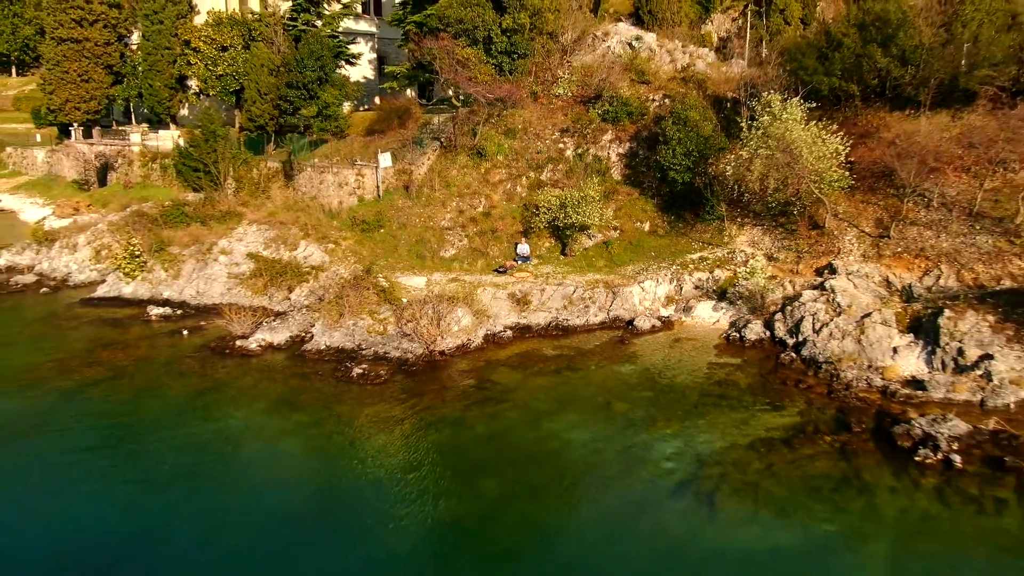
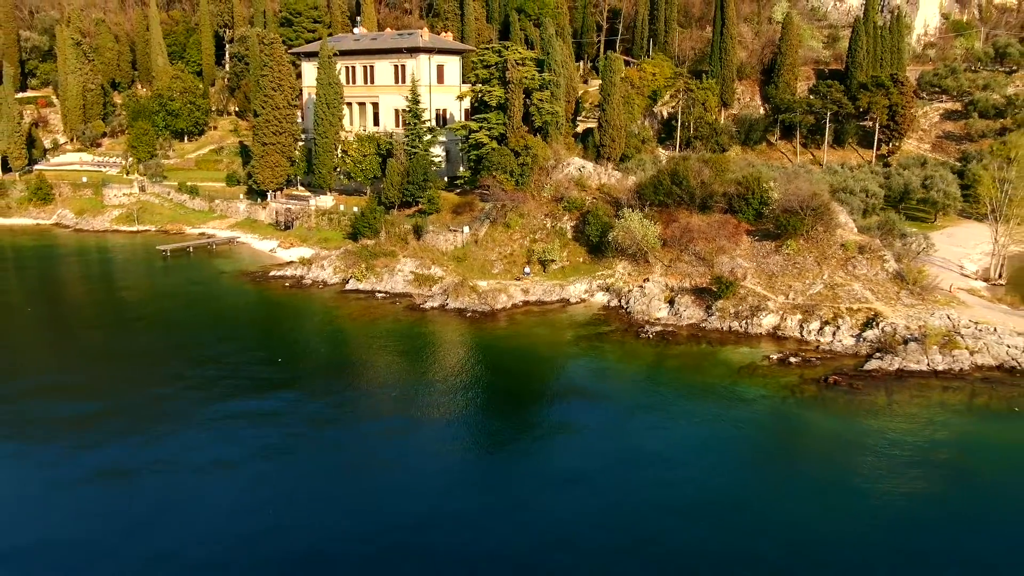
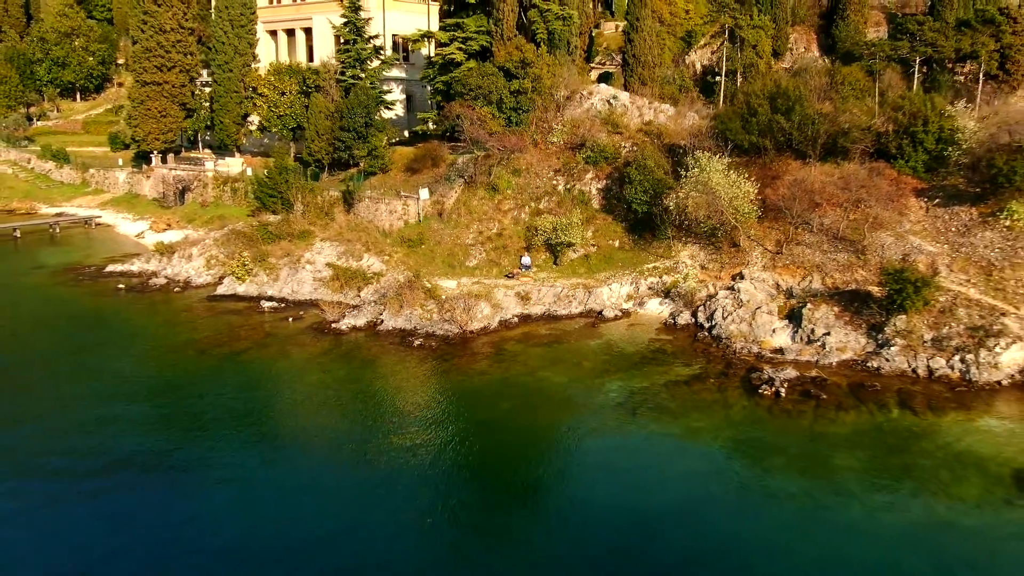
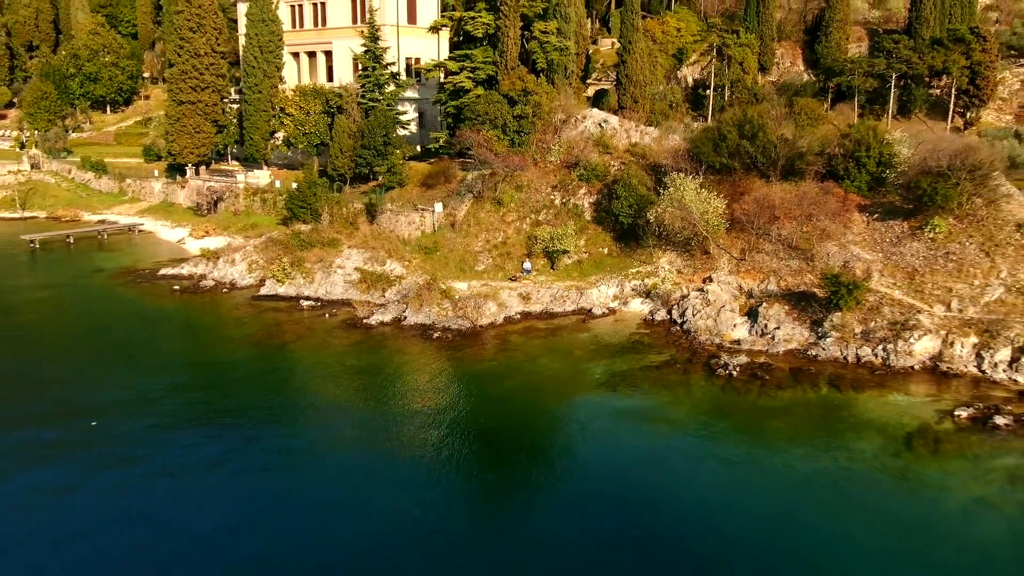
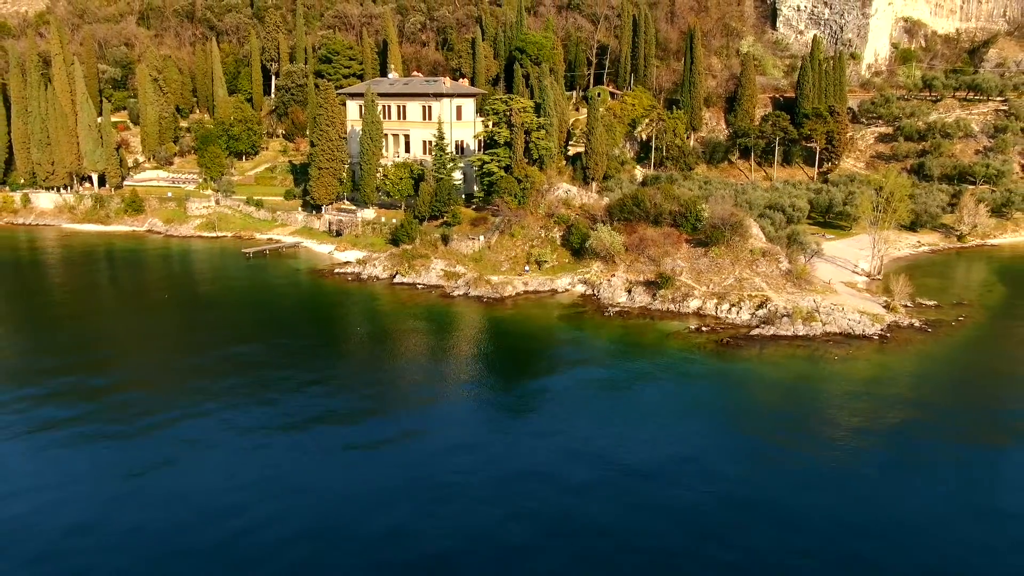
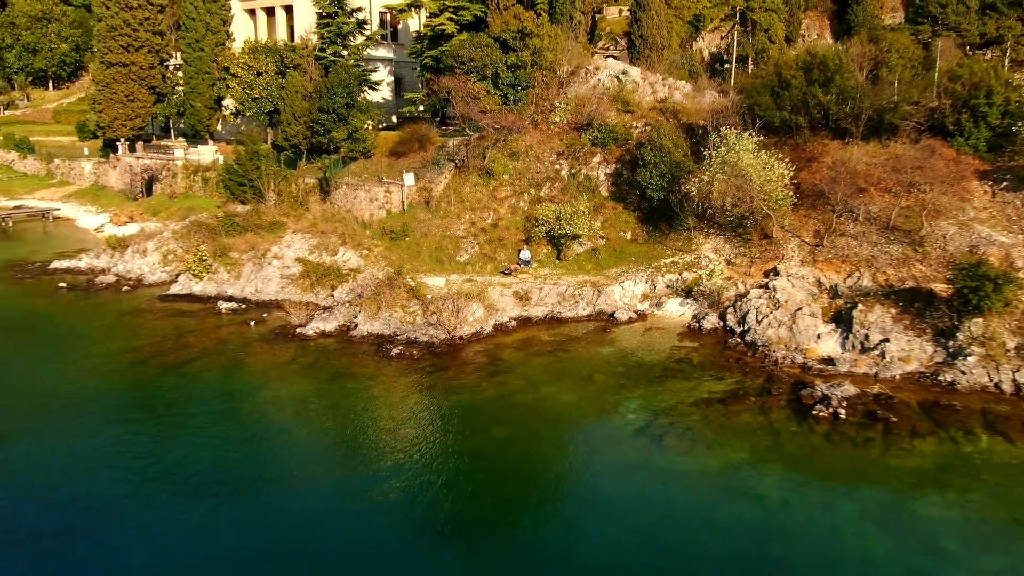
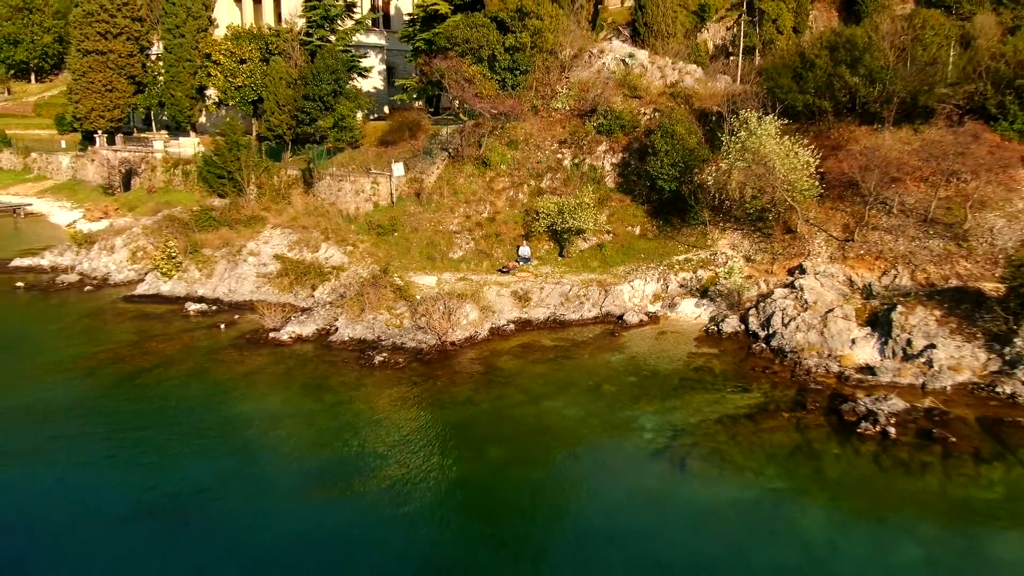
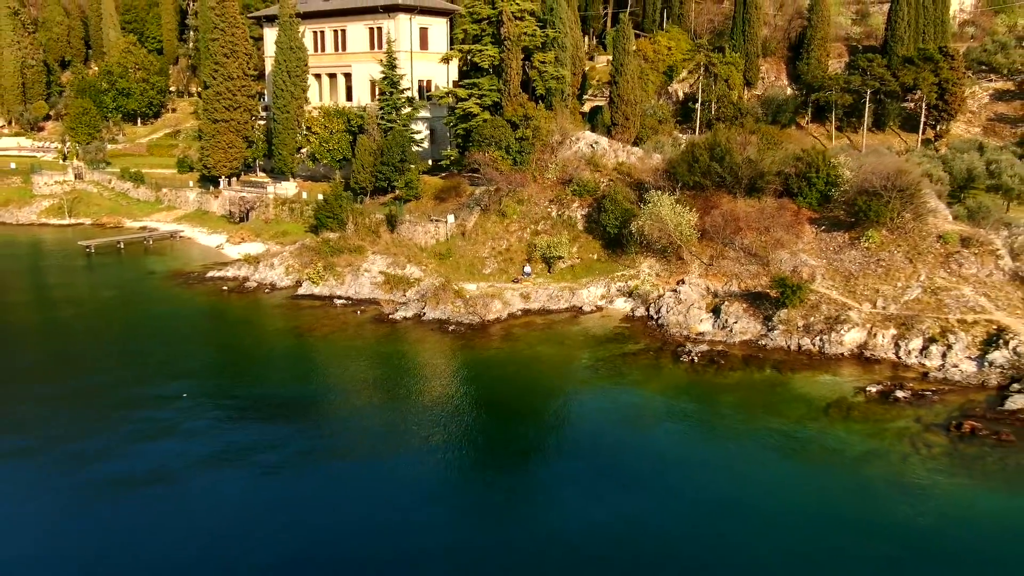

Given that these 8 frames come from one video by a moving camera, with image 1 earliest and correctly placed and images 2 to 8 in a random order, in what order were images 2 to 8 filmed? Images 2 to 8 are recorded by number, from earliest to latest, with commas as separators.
7, 6, 3, 4, 8, 2, 5
